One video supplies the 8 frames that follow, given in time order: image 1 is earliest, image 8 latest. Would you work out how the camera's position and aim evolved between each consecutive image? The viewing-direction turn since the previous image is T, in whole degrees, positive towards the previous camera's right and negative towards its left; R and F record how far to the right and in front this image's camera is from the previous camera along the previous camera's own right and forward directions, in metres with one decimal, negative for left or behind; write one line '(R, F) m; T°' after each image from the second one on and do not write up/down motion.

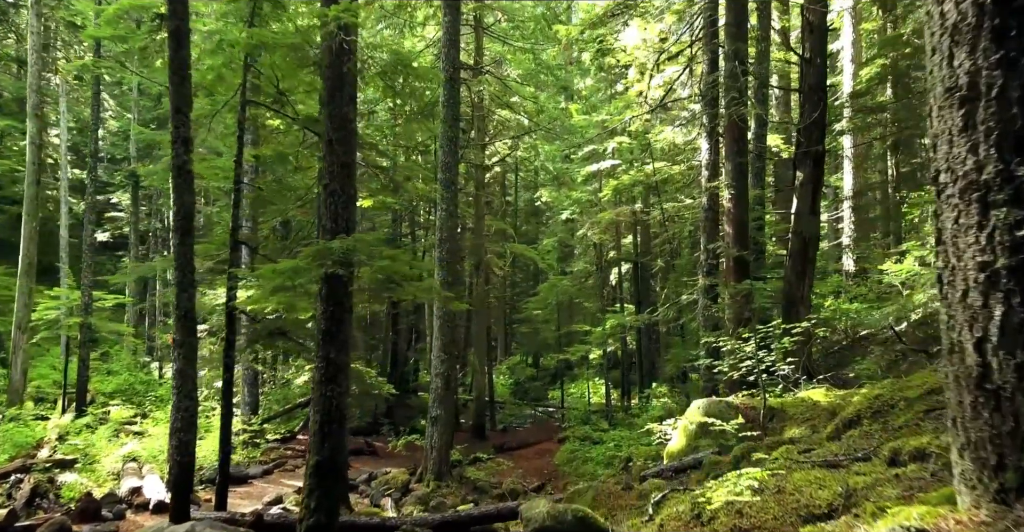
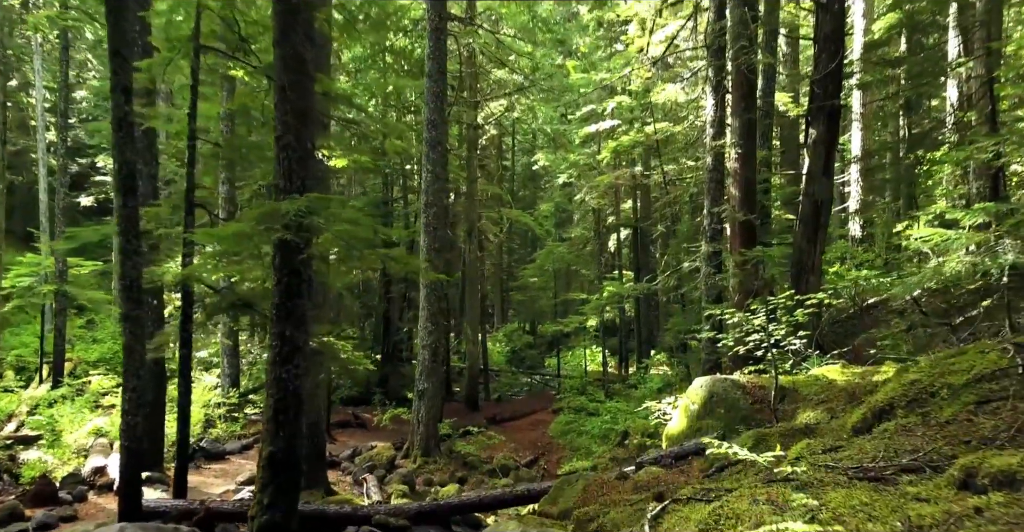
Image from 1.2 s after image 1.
(+0.2, +1.0) m; 0°
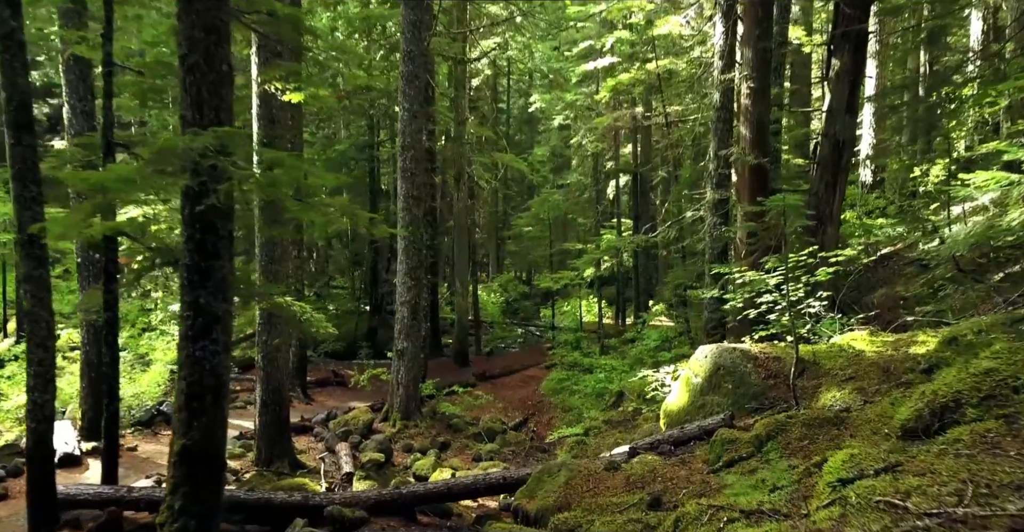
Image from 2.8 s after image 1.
(+0.2, +1.4) m; 0°
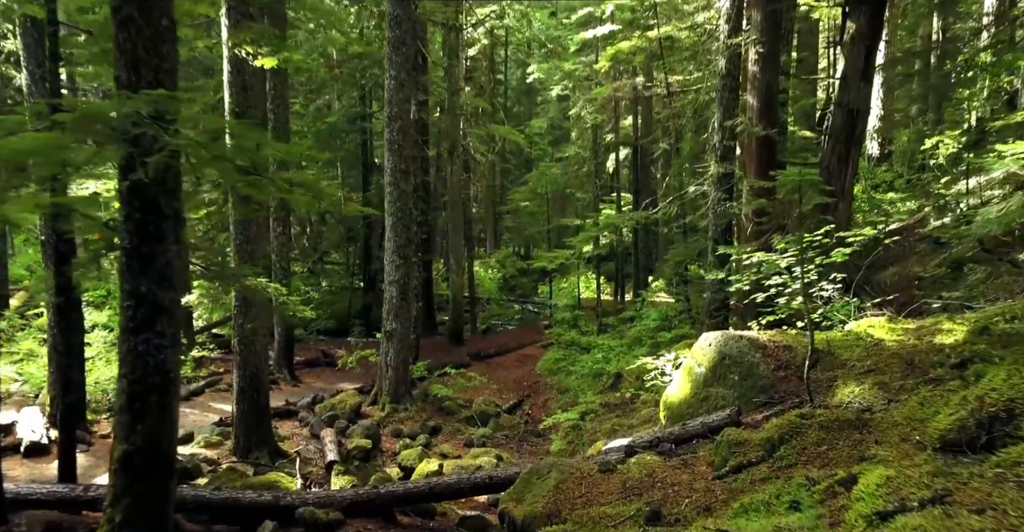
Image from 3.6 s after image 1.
(+0.1, +0.7) m; 0°
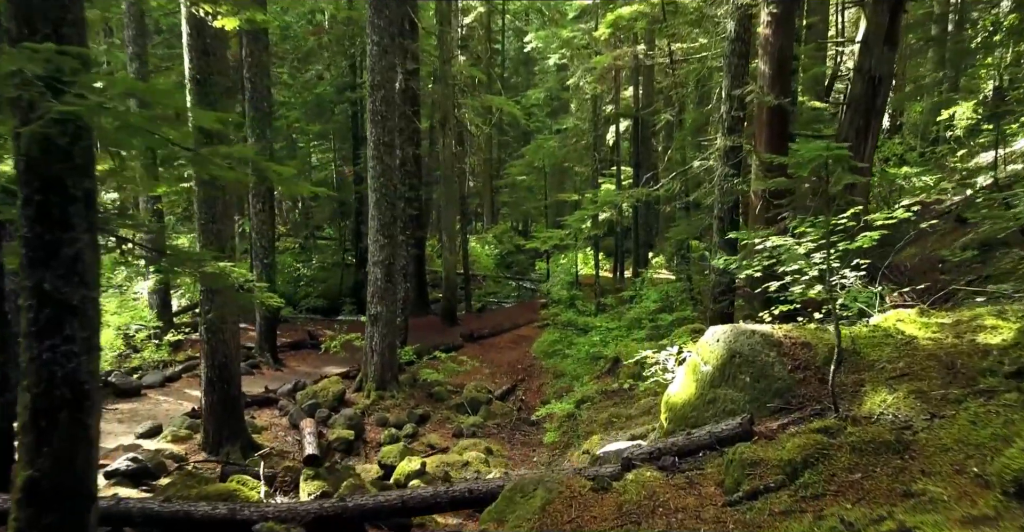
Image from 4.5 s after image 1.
(+0.1, +0.9) m; 0°
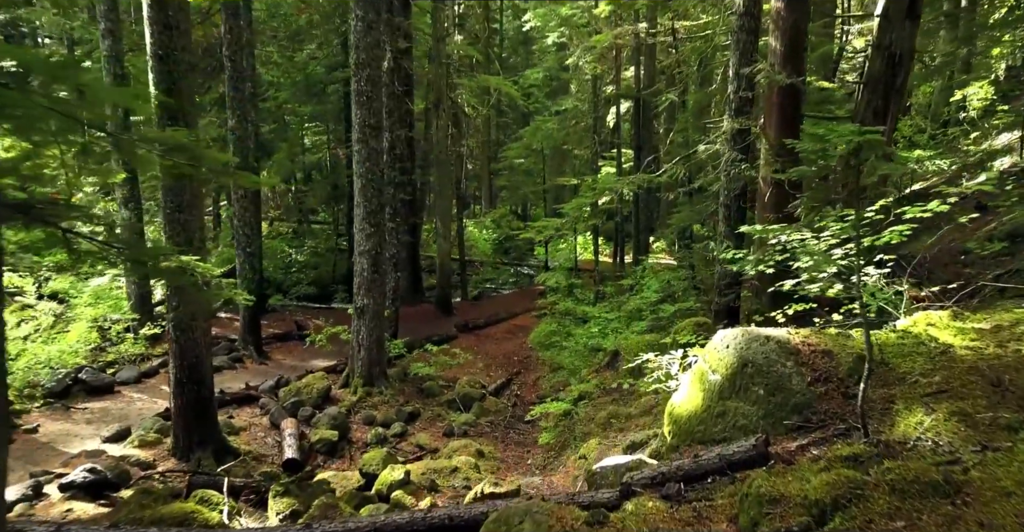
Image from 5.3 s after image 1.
(+0.1, +0.7) m; 0°
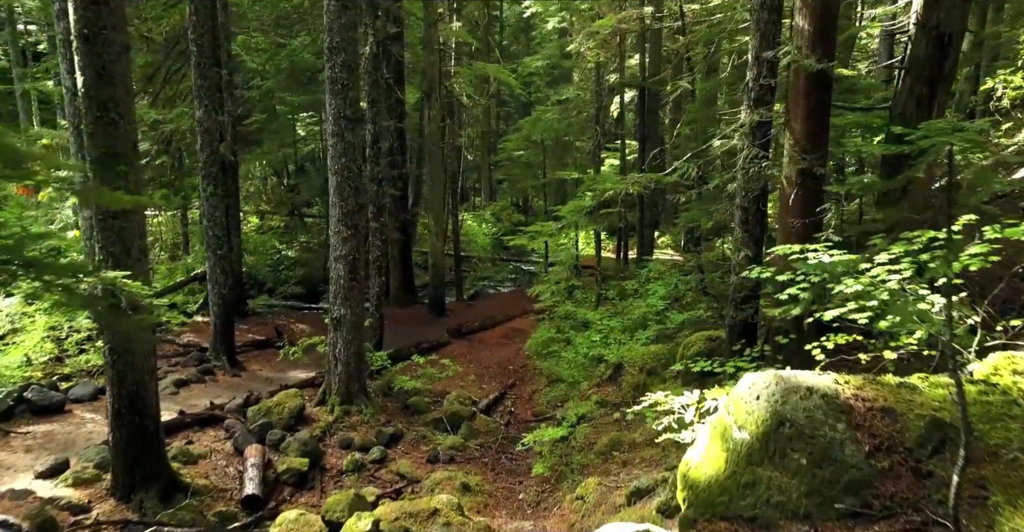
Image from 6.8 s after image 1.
(+0.2, +1.3) m; 0°
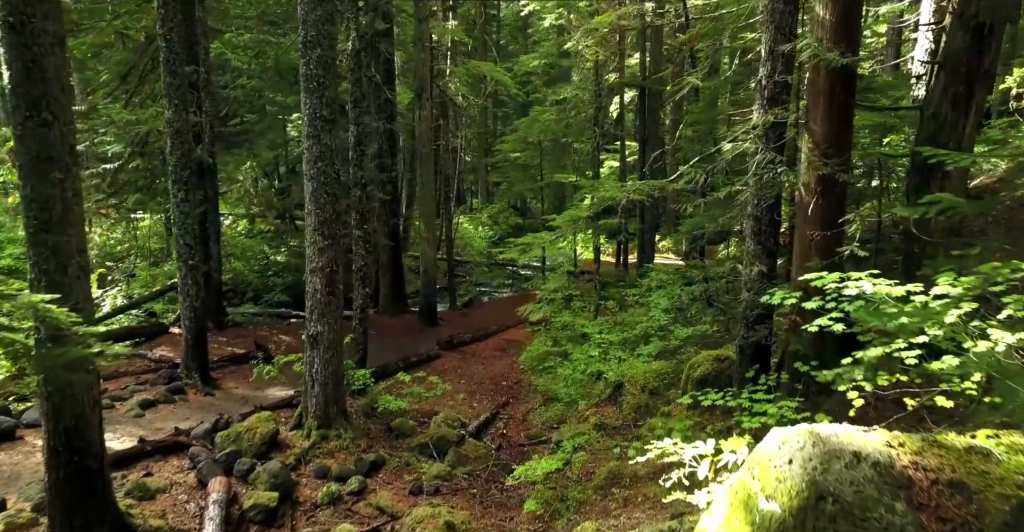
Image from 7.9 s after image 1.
(+0.1, +0.9) m; 0°
